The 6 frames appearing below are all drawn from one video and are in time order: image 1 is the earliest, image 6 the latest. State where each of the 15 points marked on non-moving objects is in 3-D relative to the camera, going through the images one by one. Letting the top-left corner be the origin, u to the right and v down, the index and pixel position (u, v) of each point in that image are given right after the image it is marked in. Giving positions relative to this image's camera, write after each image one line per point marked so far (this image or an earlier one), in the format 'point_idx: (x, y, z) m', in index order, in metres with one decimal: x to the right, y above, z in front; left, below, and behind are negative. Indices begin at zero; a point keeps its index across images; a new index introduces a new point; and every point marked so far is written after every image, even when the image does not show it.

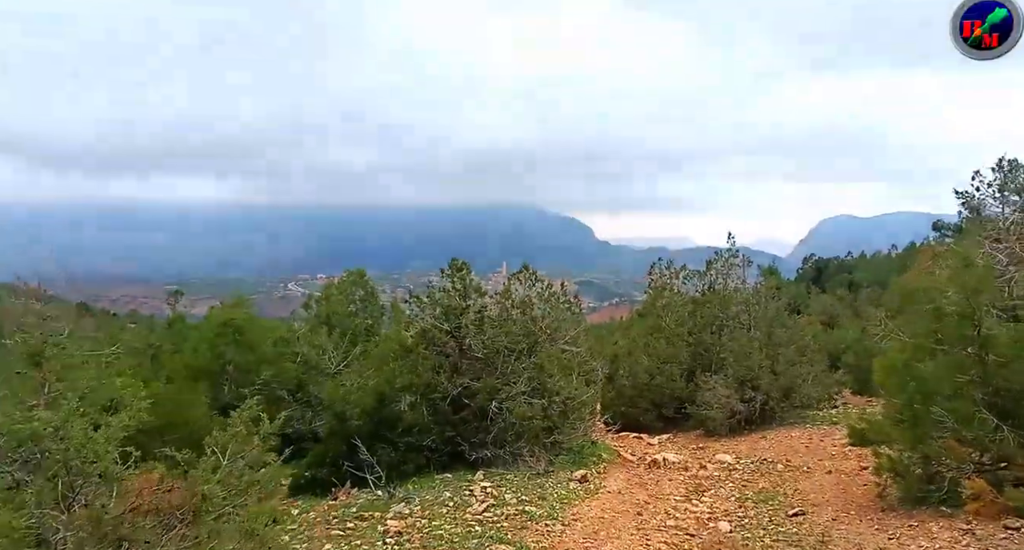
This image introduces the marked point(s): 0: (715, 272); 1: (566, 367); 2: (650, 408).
0: (+5.1, 0.0, +19.5) m
1: (+0.8, -1.4, +11.7) m
2: (+3.3, -3.2, +18.3) m
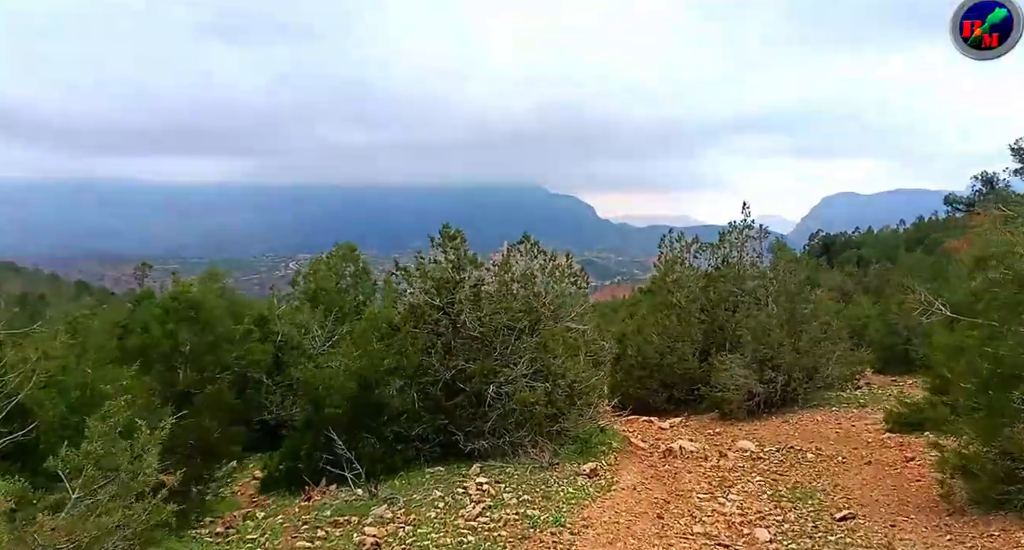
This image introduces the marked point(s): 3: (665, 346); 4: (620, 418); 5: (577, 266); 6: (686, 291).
0: (+5.1, +0.7, +18.3) m
1: (+0.8, -1.0, +10.5) m
2: (+3.3, -2.6, +17.2) m
3: (+3.4, -1.6, +17.2) m
4: (+2.1, -2.8, +15.0) m
5: (+0.9, +0.1, +10.9) m
6: (+4.1, -0.4, +18.2) m
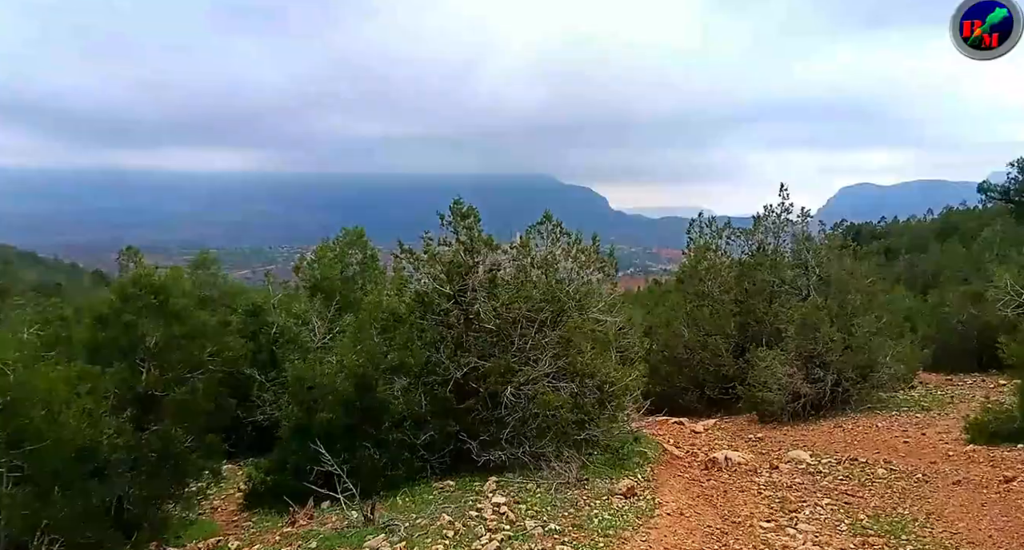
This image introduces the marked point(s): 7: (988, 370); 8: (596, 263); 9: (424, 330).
0: (+5.5, +0.9, +16.8) m
1: (+1.1, -0.8, +9.1) m
2: (+3.7, -2.3, +15.8) m
3: (+3.8, -1.3, +15.8) m
4: (+2.4, -2.6, +13.6) m
5: (+1.2, +0.3, +9.5) m
6: (+4.5, -0.1, +16.8) m
7: (+10.4, -2.1, +16.9) m
8: (+1.0, +0.1, +9.4) m
9: (-1.0, -0.6, +8.5) m
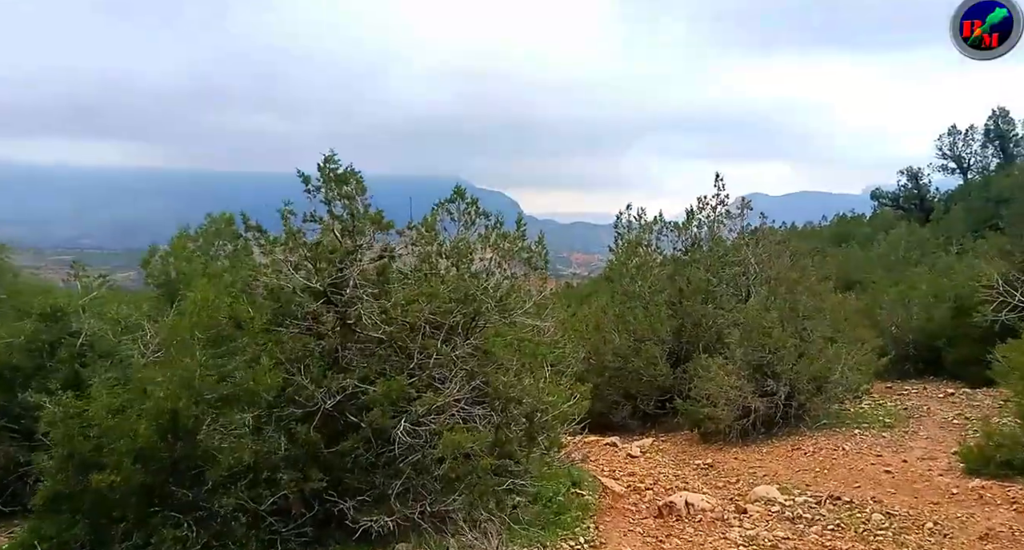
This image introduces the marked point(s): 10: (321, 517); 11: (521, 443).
0: (+3.7, +1.0, +15.1) m
1: (+0.1, -0.8, +6.9) m
2: (+2.0, -2.3, +13.8) m
3: (+2.1, -1.3, +13.8) m
4: (+1.0, -2.5, +11.5) m
5: (+0.2, +0.4, +7.3) m
6: (+2.7, -0.1, +14.9) m
7: (+8.5, -2.1, +15.7) m
8: (+0.1, +0.2, +7.2) m
9: (-1.8, -0.5, +6.0) m
10: (-1.5, -1.8, +5.9) m
11: (+0.1, -1.4, +6.4) m
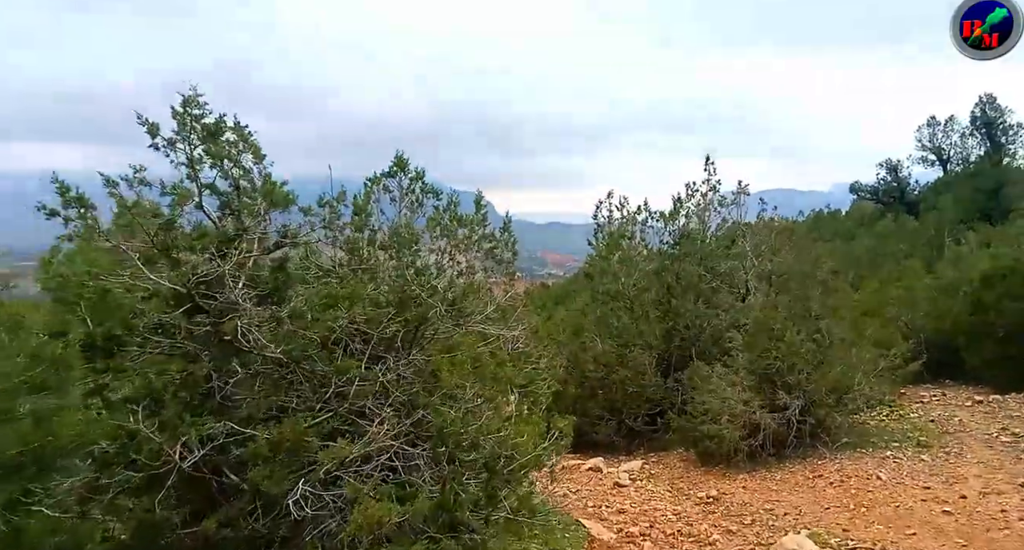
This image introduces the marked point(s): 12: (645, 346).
0: (+3.1, +1.1, +13.3) m
1: (-0.2, -0.7, +5.1) m
2: (+1.5, -2.2, +12.1) m
3: (+1.6, -1.2, +12.1) m
4: (+0.5, -2.5, +9.7) m
5: (-0.1, +0.4, +5.5) m
6: (+2.1, 0.0, +13.2) m
7: (+7.9, -1.9, +14.1) m
8: (-0.2, +0.3, +5.4) m
9: (-2.1, -0.5, +4.1) m
10: (-1.7, -1.8, +4.0) m
11: (-0.2, -1.4, +4.6) m
12: (+2.1, -1.1, +12.1) m
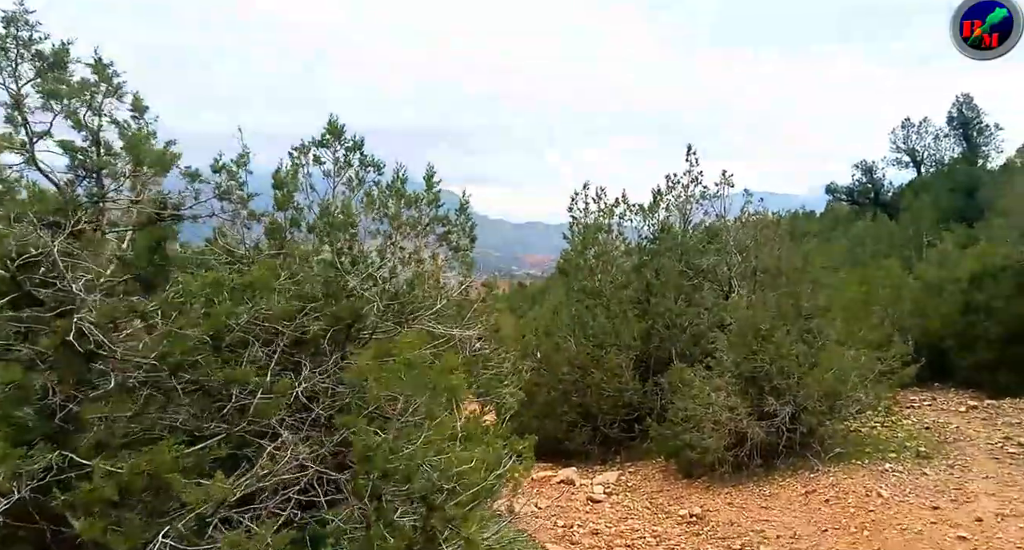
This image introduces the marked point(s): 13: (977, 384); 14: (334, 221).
0: (+2.6, +1.1, +12.5) m
1: (-0.4, -0.6, +4.2) m
2: (+1.0, -2.2, +11.2) m
3: (+1.1, -1.2, +11.2) m
4: (+0.1, -2.4, +8.8) m
5: (-0.4, +0.5, +4.6) m
6: (+1.6, 0.0, +12.3) m
7: (+7.3, -1.9, +13.4) m
8: (-0.5, +0.3, +4.4) m
9: (-2.3, -0.4, +3.1) m
10: (-2.0, -1.7, +3.1) m
11: (-0.5, -1.3, +3.6) m
12: (+1.6, -1.1, +11.2) m
13: (+7.6, -1.8, +12.6) m
14: (-1.0, +0.3, +3.9) m
